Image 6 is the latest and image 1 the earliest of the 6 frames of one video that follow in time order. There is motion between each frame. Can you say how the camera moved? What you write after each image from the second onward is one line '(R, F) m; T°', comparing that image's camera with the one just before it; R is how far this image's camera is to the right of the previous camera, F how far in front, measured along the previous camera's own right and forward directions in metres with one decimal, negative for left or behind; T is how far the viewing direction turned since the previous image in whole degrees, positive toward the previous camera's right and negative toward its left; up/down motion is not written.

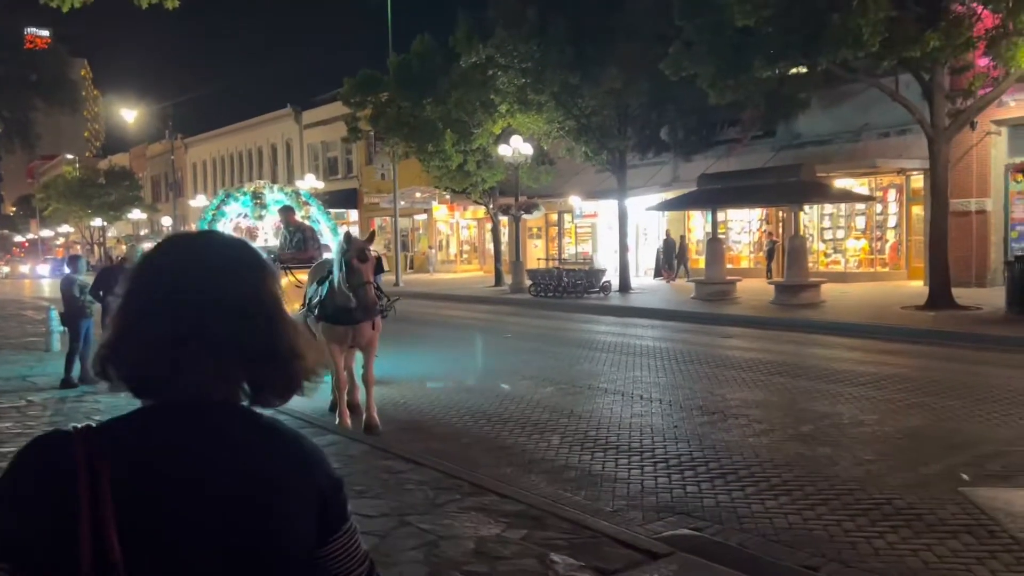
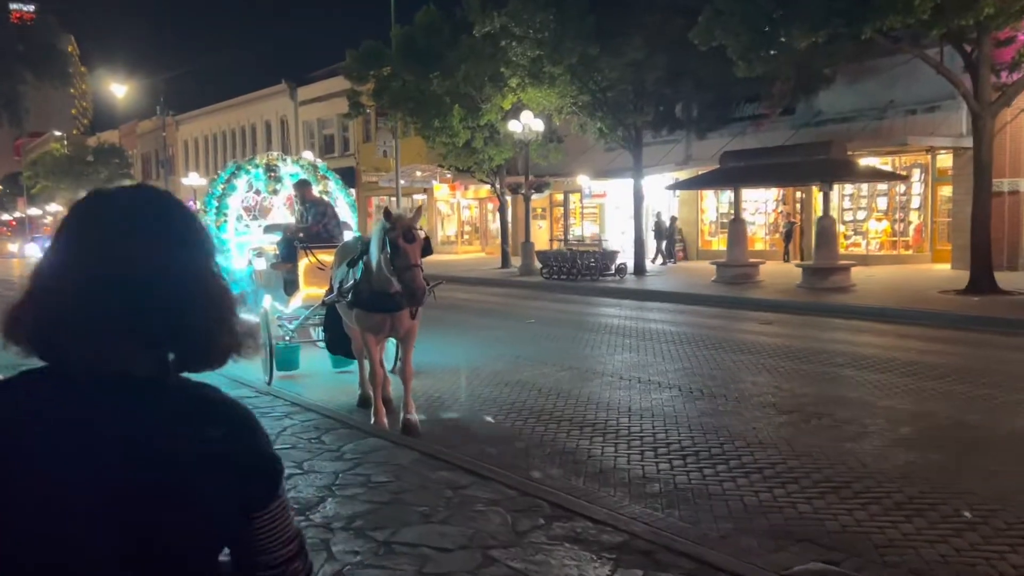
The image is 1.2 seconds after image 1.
(-0.7, +1.1) m; +1°
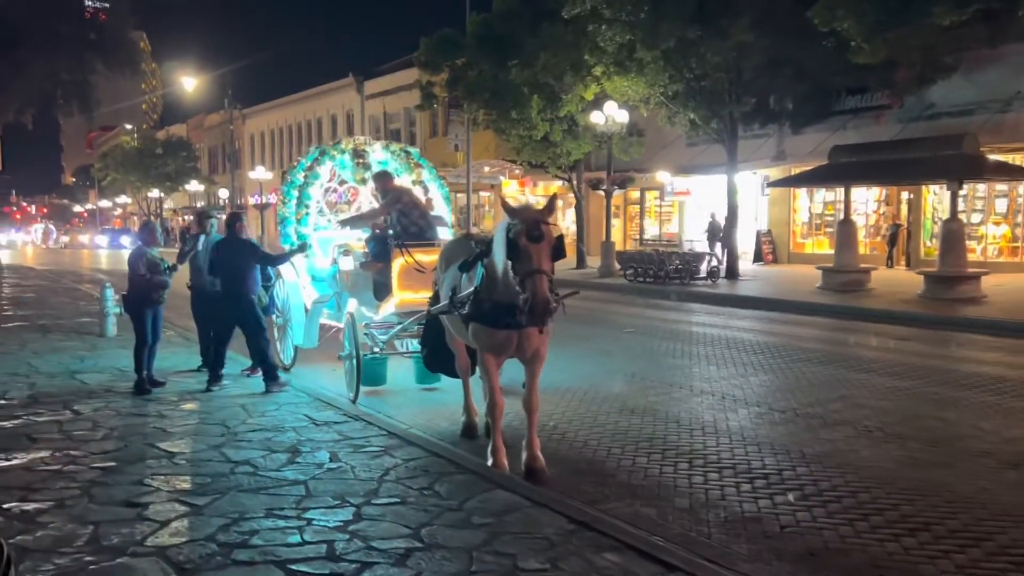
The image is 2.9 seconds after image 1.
(-0.8, +1.7) m; -4°
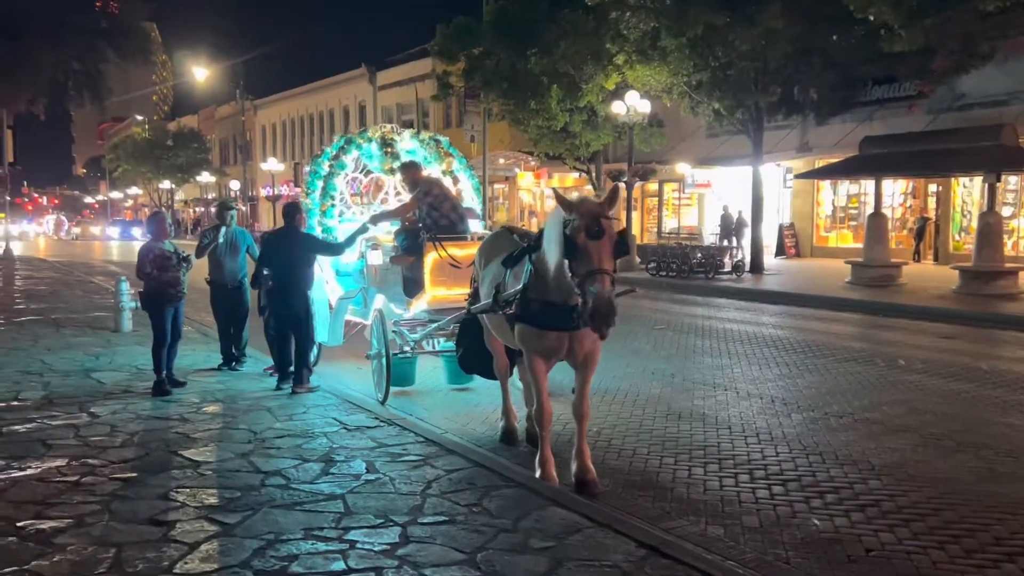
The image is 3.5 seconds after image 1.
(-0.3, +0.5) m; -1°
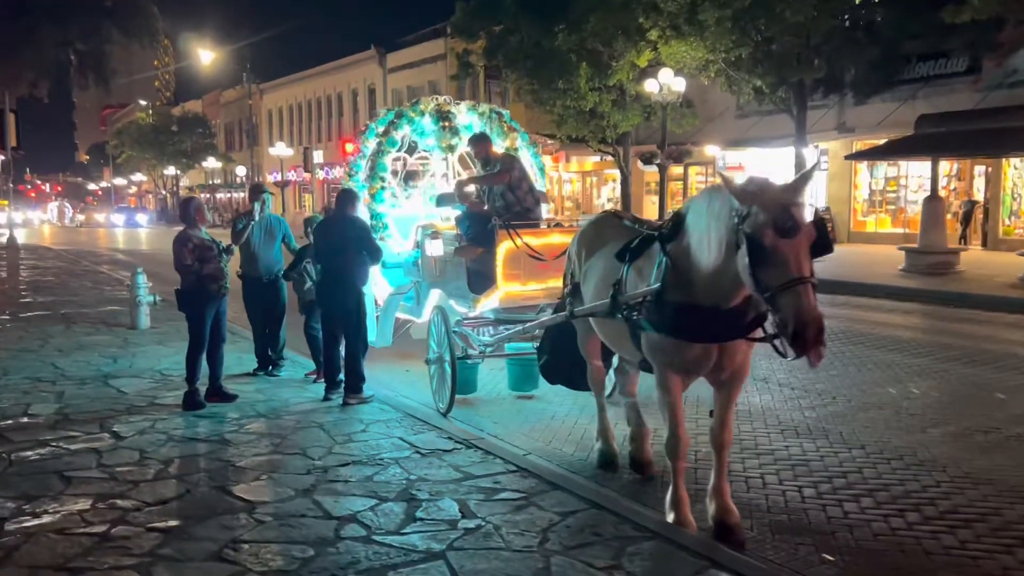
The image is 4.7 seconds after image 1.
(-0.7, +1.2) m; 0°
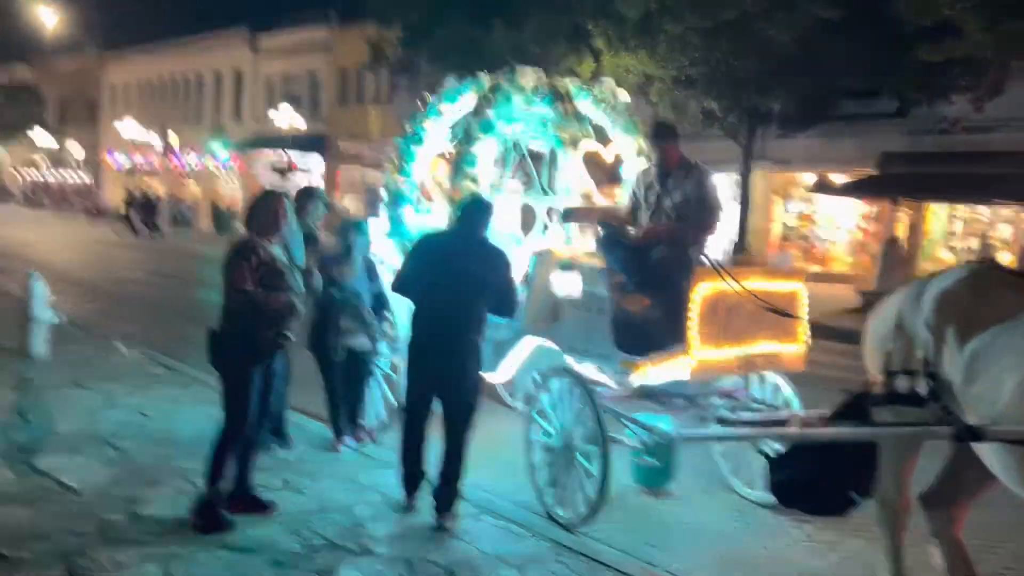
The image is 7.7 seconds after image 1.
(-2.2, +2.7) m; +11°
